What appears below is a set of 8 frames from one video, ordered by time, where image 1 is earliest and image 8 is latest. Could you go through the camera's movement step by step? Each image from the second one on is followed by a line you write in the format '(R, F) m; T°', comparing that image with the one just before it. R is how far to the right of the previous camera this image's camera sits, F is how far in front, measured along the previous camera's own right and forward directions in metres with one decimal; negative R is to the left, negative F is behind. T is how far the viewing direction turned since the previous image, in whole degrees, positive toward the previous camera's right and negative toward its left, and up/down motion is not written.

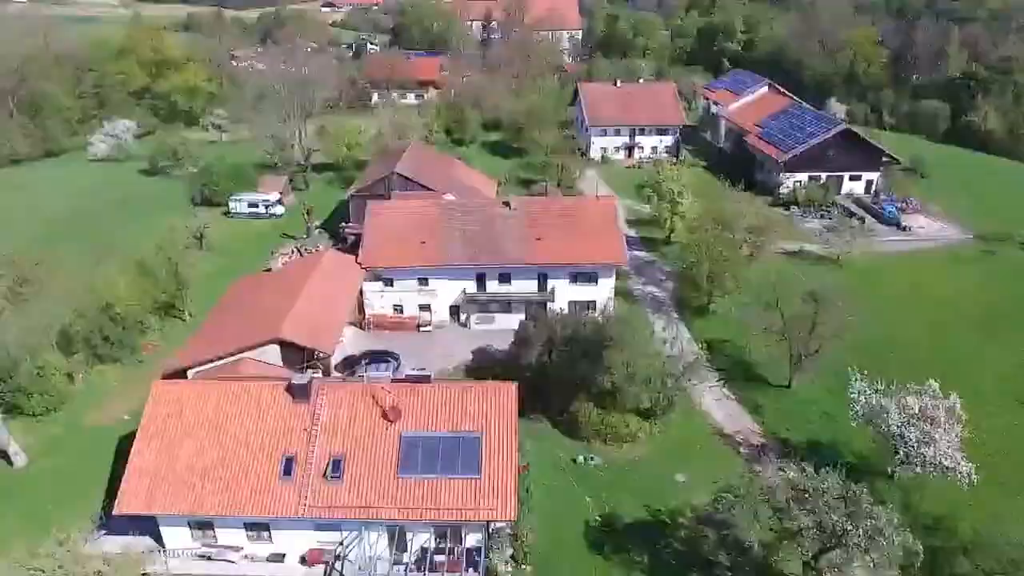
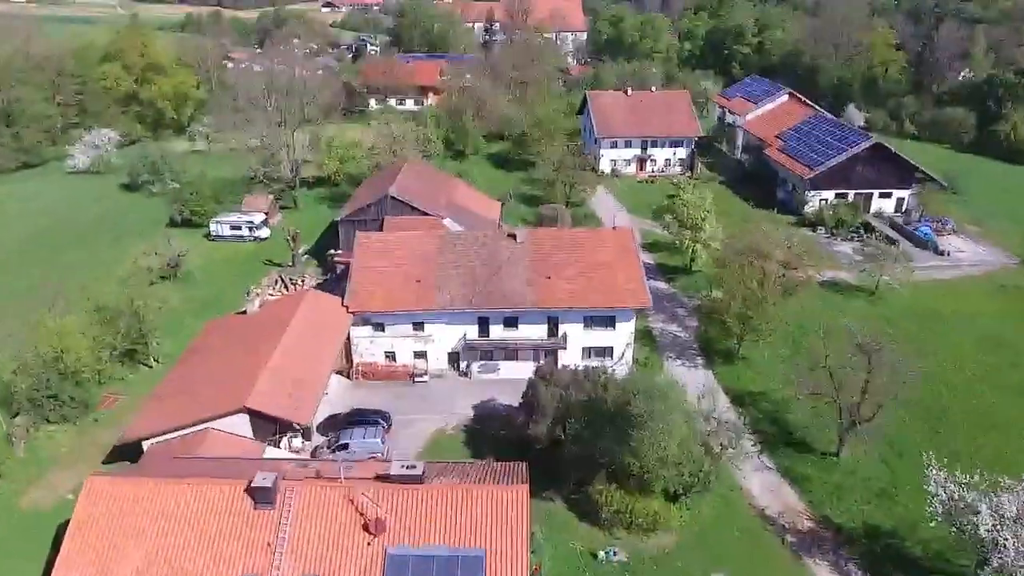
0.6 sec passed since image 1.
(-0.2, +4.1) m; 0°
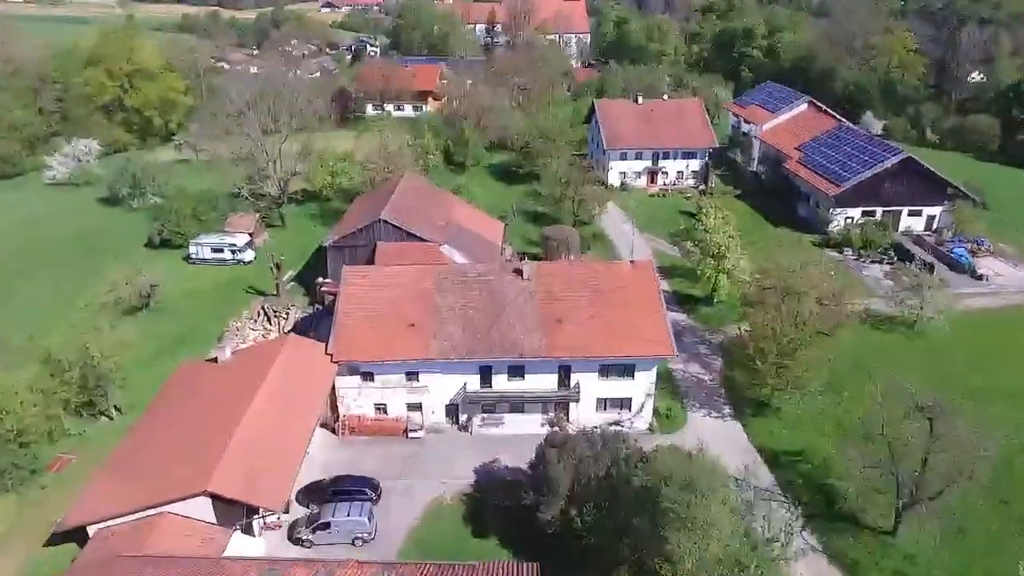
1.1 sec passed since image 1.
(-0.2, +3.7) m; 0°
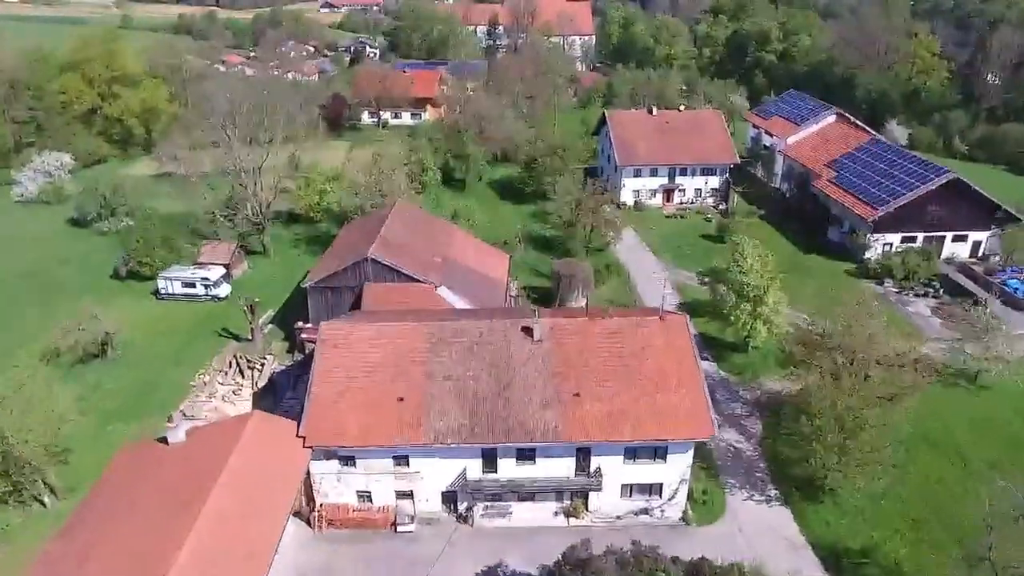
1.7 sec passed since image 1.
(-0.2, +4.6) m; 0°
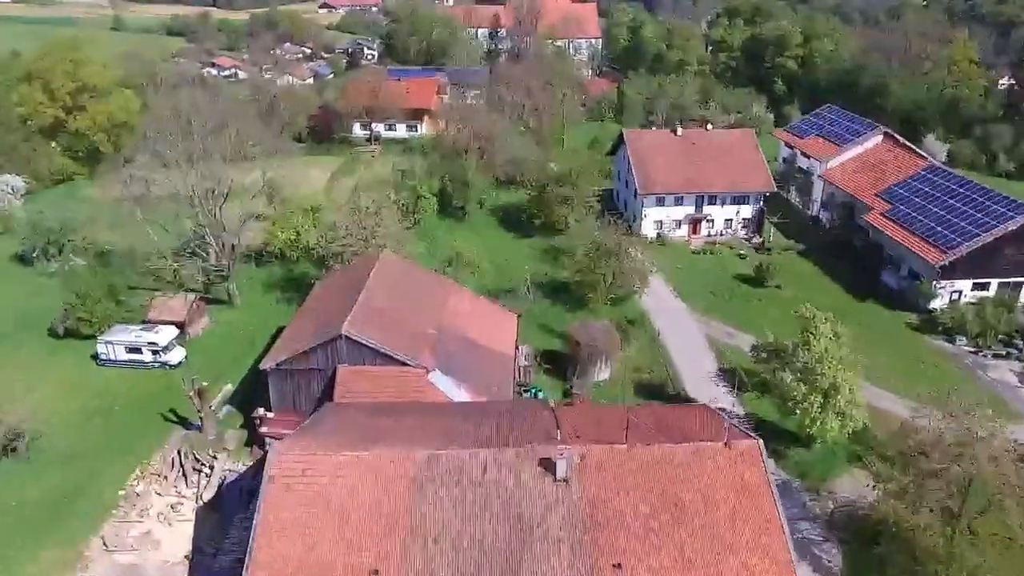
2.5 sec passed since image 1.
(-0.3, +6.6) m; 0°
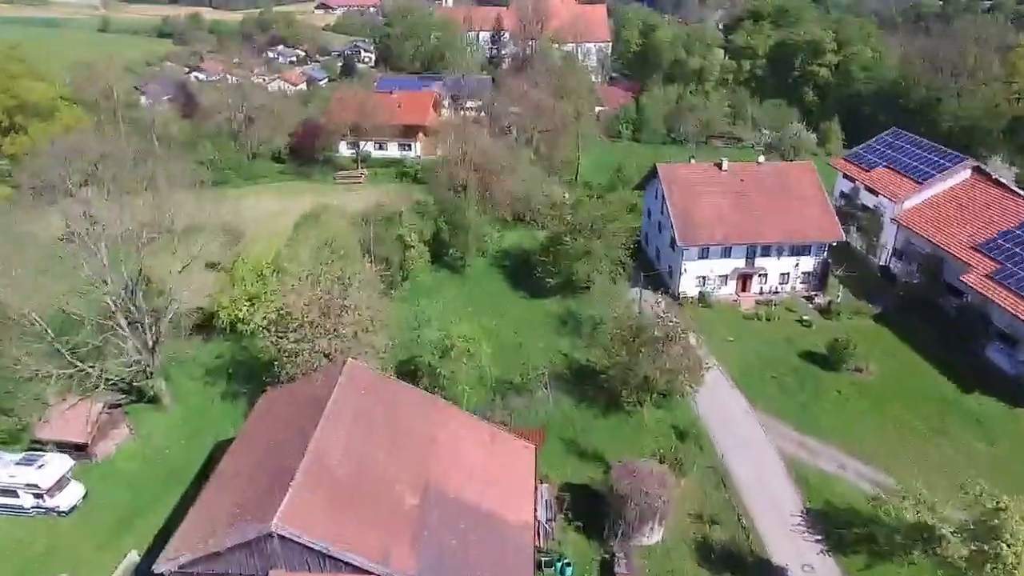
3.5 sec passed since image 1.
(-0.4, +9.0) m; 0°
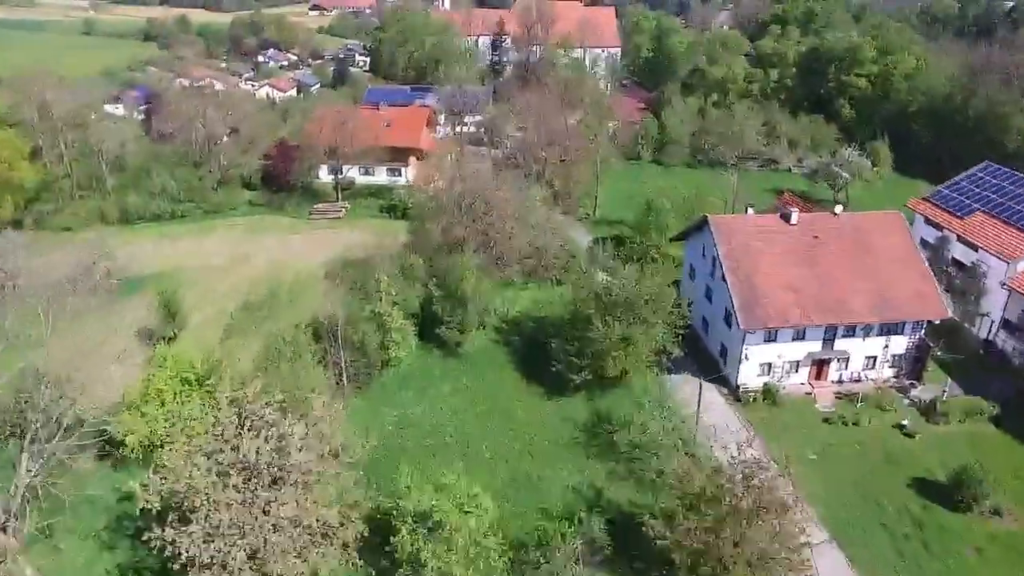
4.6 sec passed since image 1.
(-0.4, +9.1) m; 0°
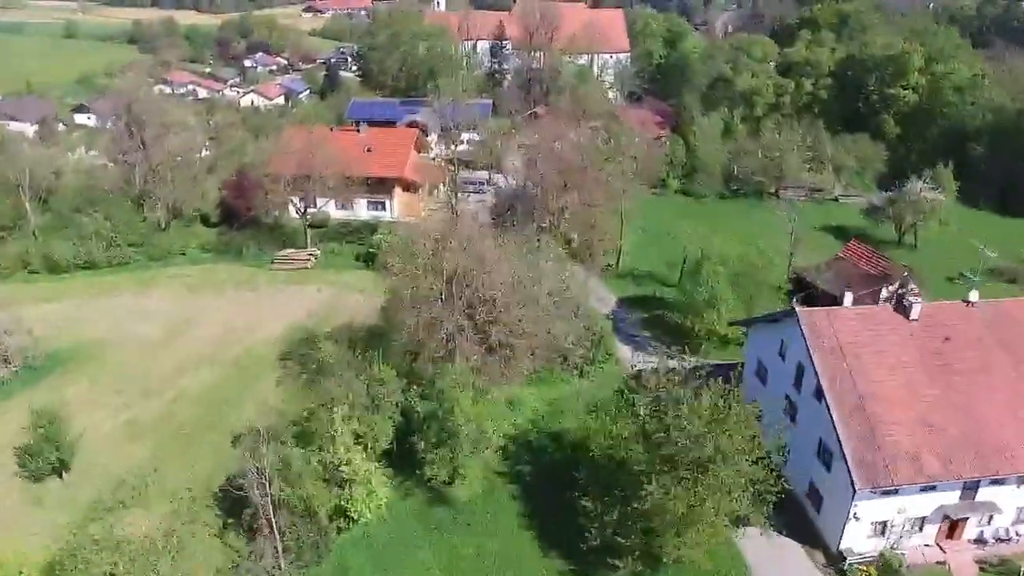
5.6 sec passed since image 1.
(-0.3, +9.4) m; 0°
